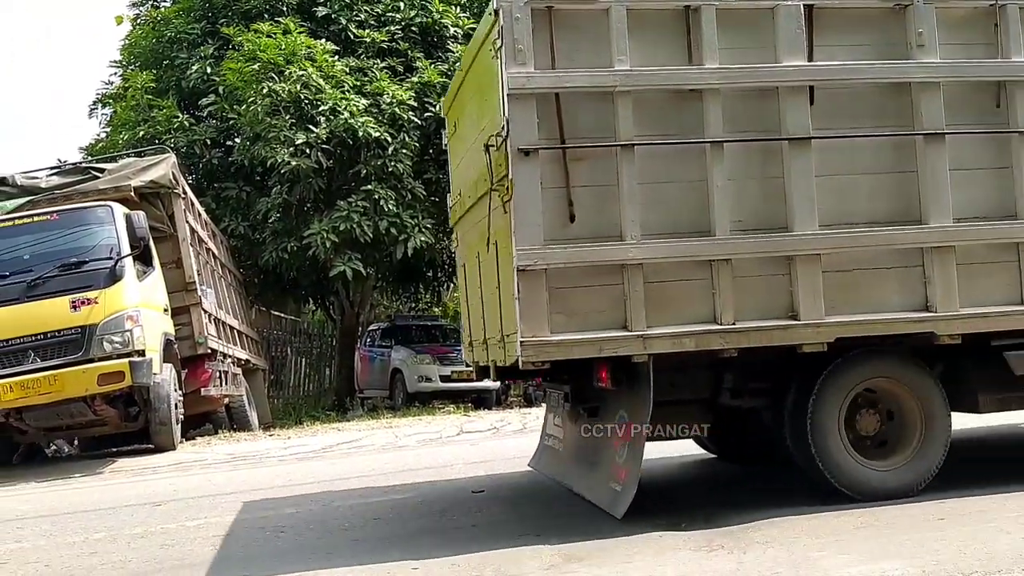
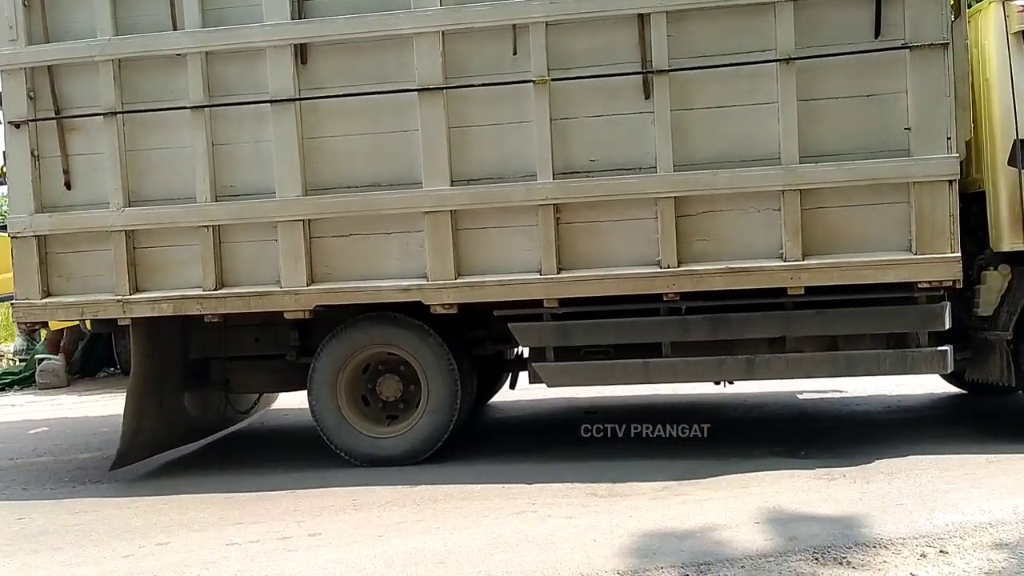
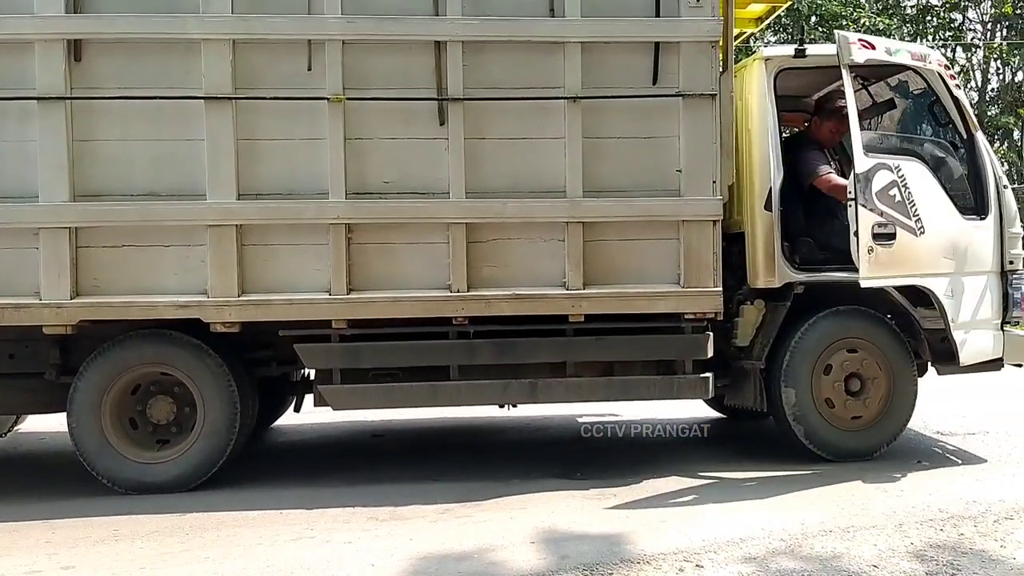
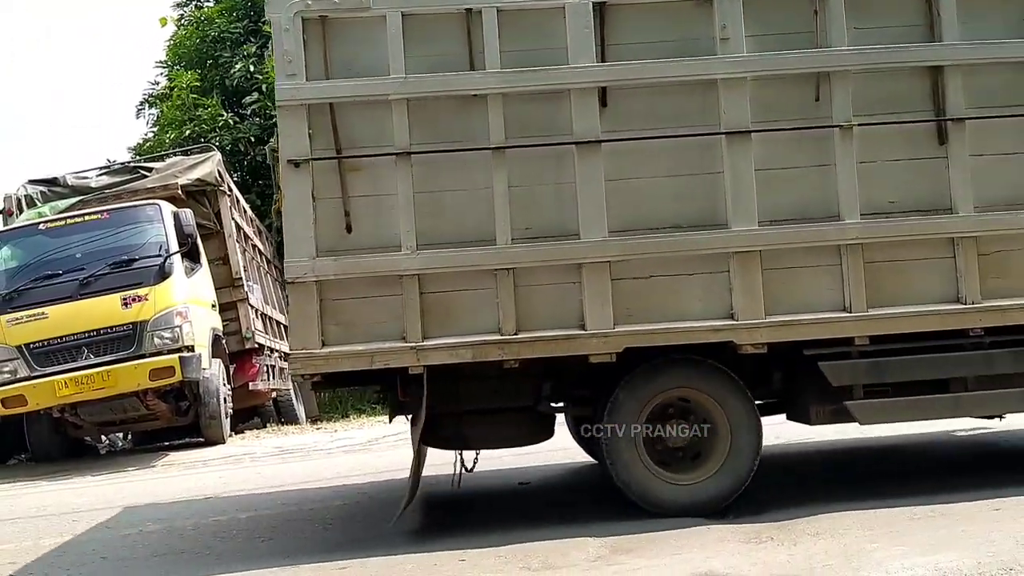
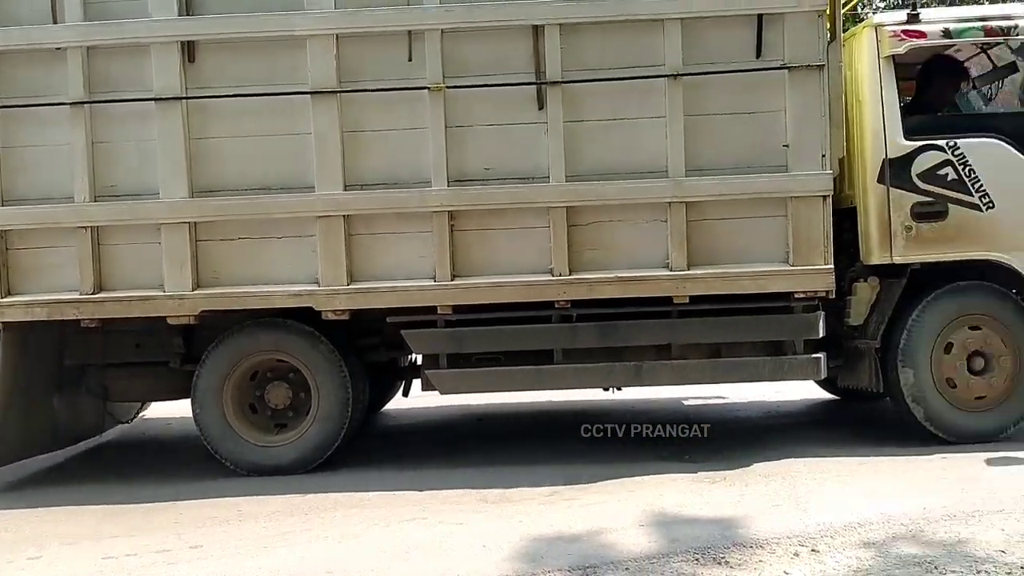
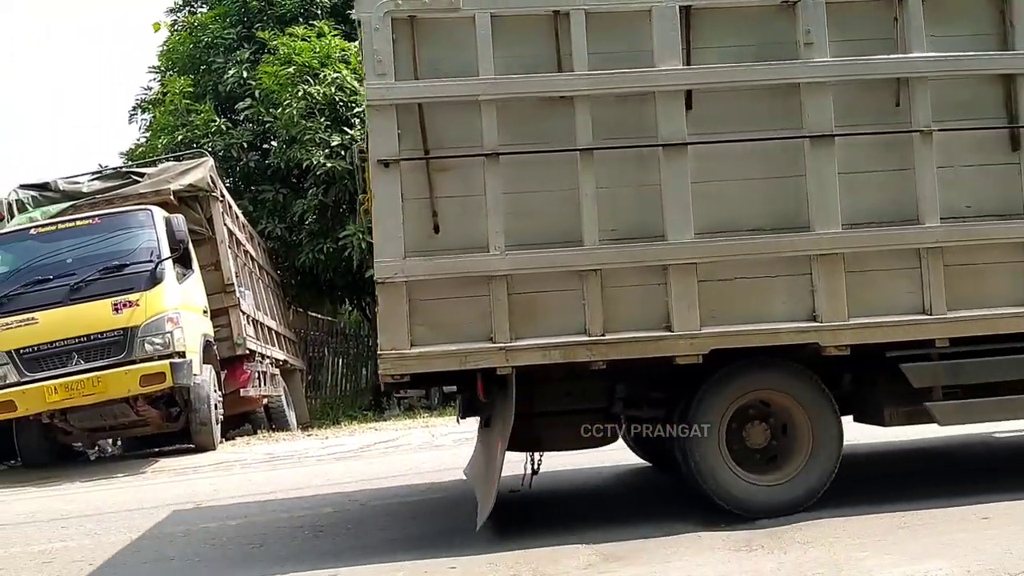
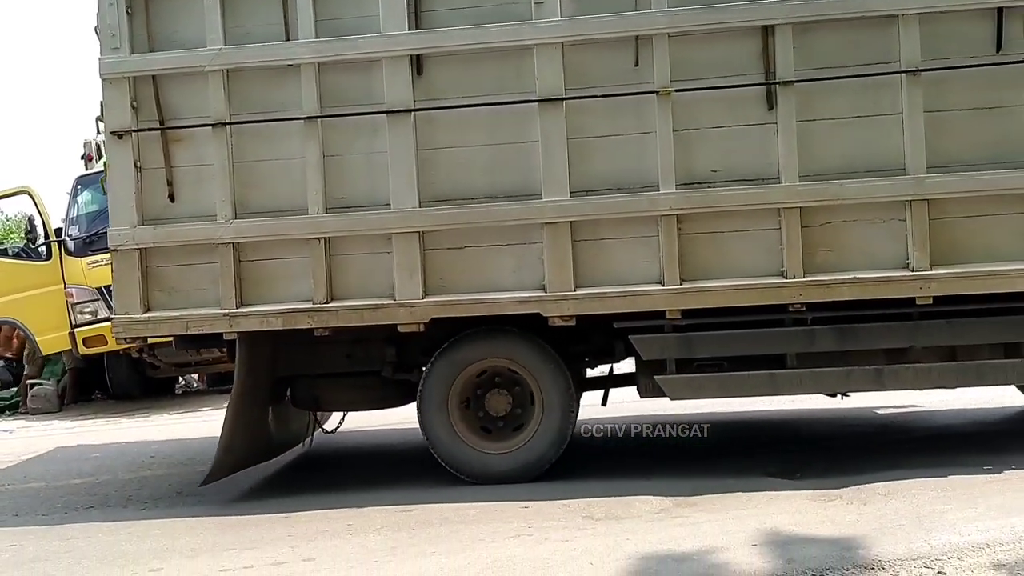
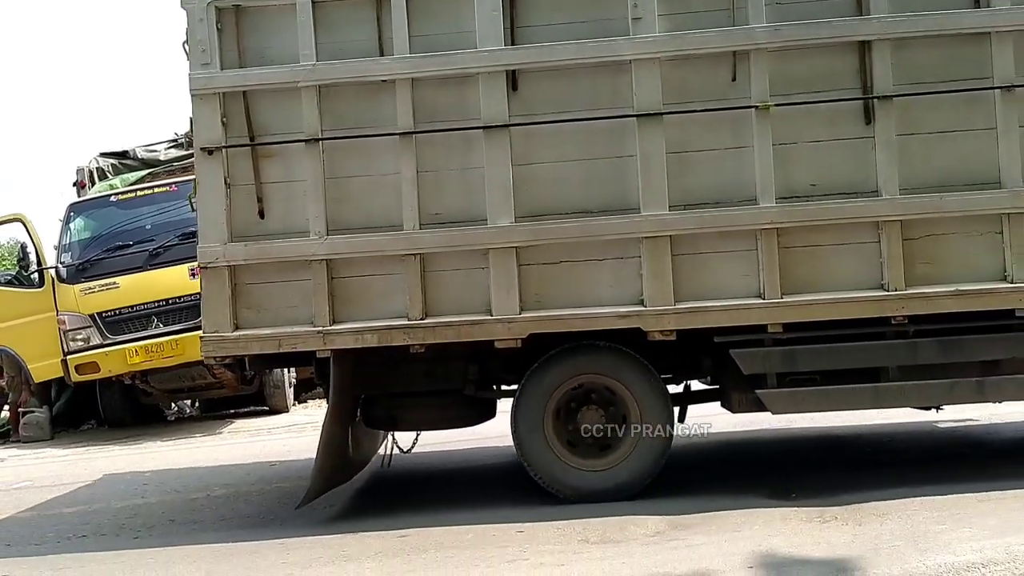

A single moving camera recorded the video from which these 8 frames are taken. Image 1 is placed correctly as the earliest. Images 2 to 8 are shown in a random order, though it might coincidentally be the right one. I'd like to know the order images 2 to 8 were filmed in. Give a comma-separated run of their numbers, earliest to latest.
6, 4, 8, 7, 2, 5, 3
